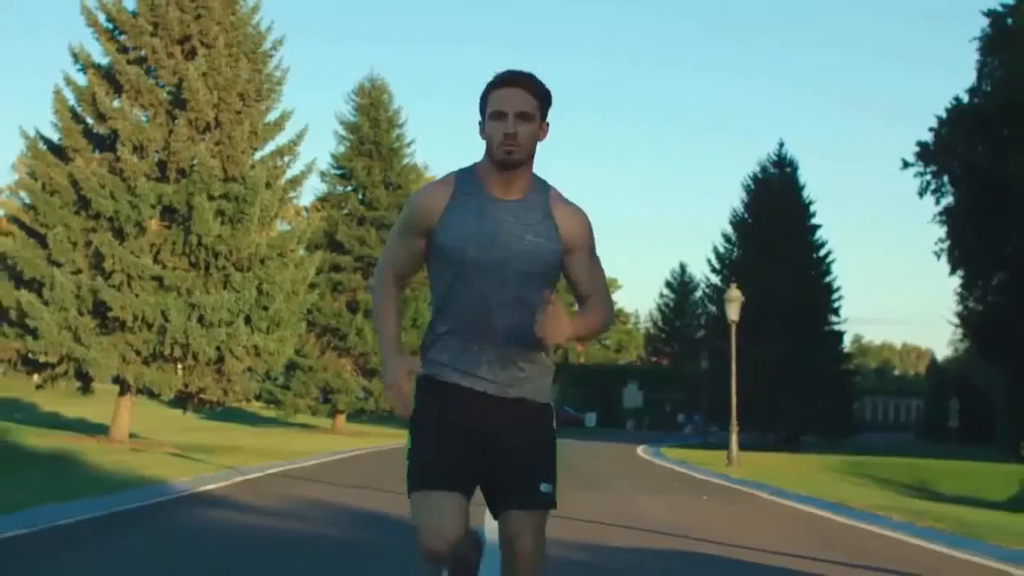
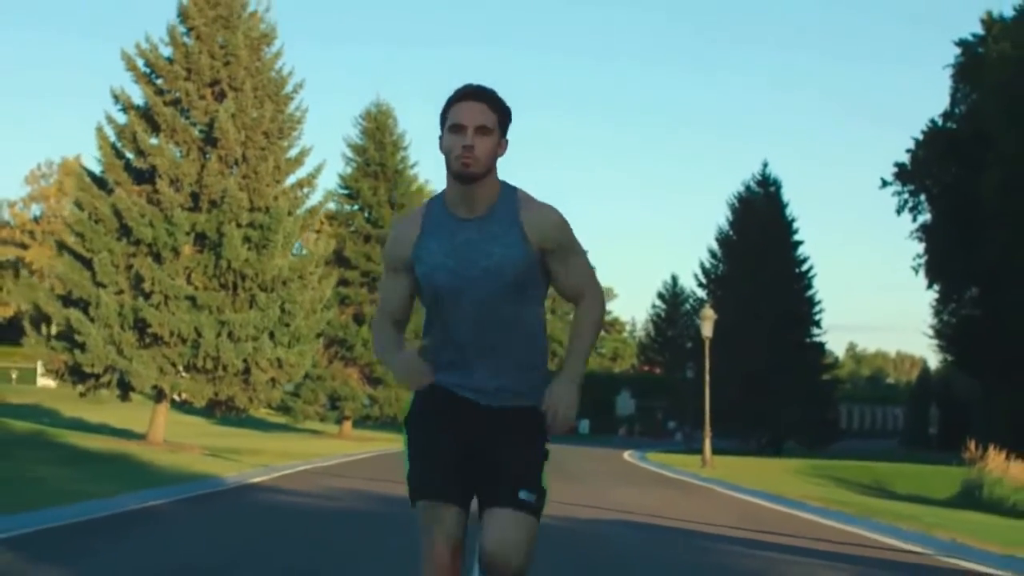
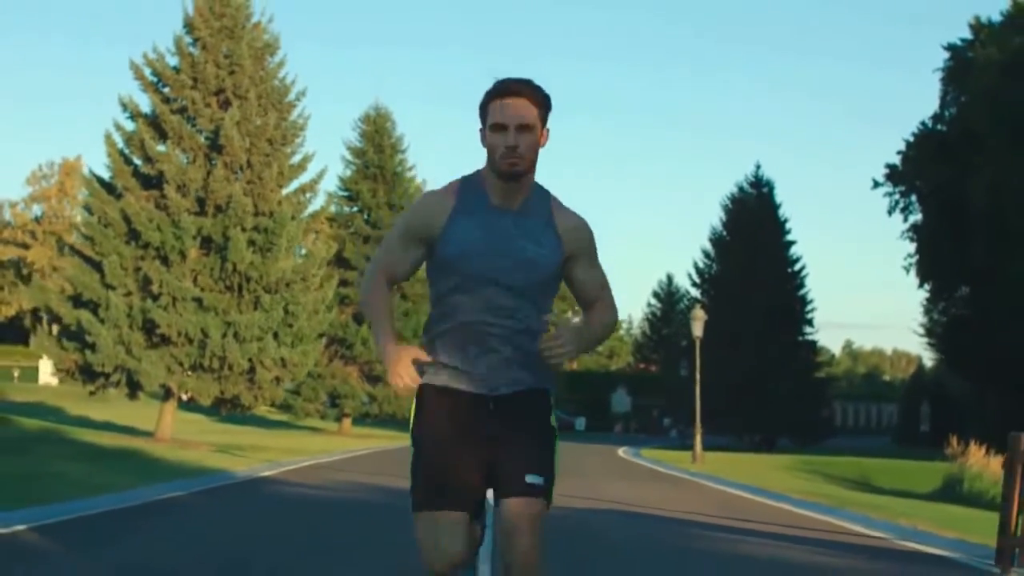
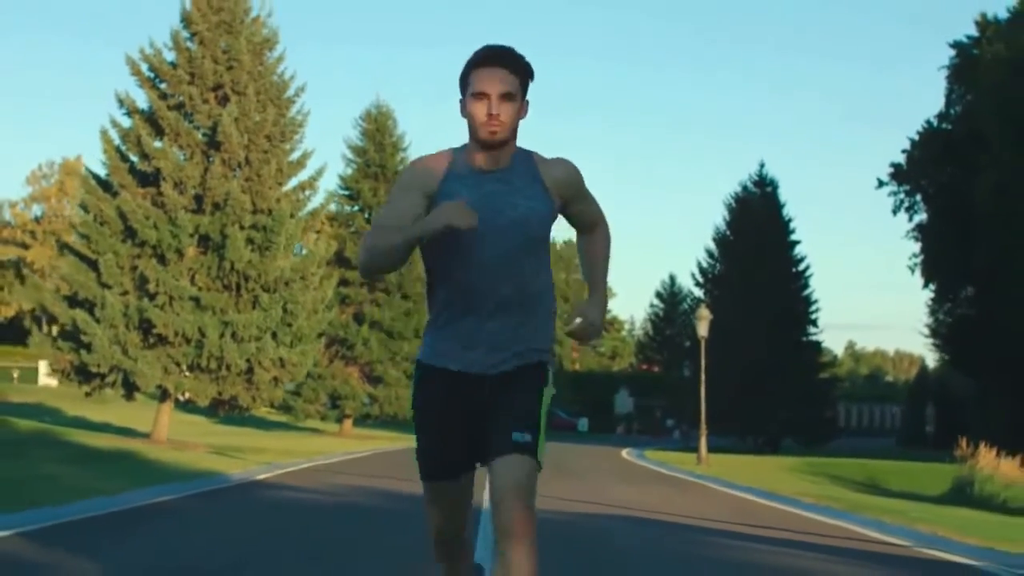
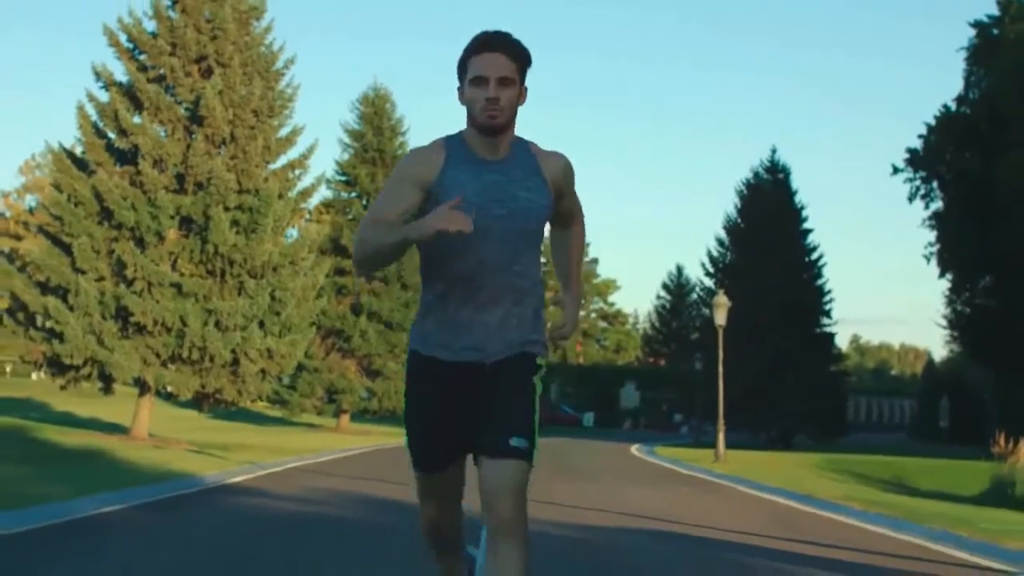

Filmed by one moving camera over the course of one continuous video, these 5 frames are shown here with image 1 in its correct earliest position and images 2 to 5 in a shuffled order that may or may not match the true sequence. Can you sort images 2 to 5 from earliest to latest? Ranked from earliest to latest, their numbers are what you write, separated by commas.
5, 2, 4, 3
